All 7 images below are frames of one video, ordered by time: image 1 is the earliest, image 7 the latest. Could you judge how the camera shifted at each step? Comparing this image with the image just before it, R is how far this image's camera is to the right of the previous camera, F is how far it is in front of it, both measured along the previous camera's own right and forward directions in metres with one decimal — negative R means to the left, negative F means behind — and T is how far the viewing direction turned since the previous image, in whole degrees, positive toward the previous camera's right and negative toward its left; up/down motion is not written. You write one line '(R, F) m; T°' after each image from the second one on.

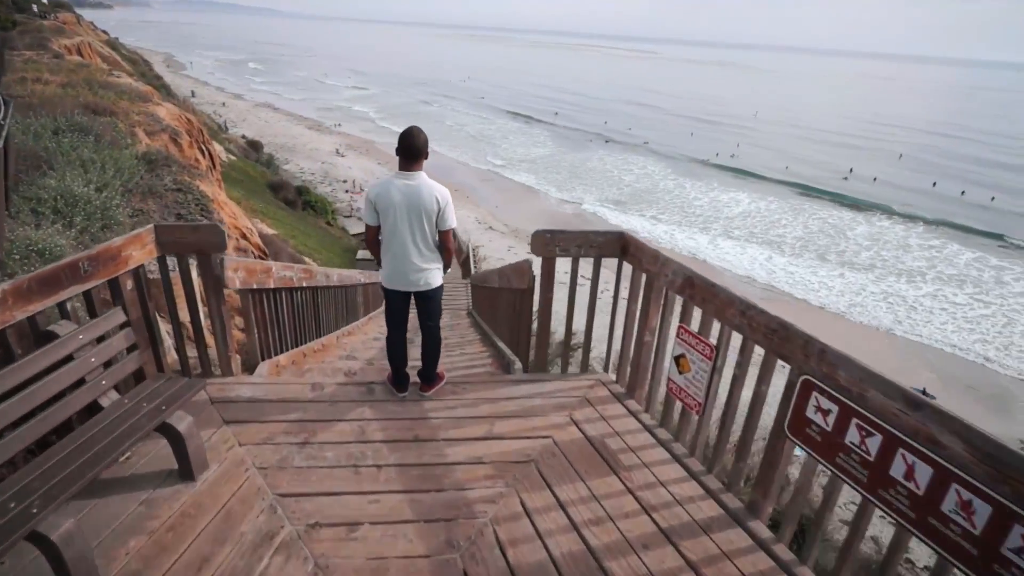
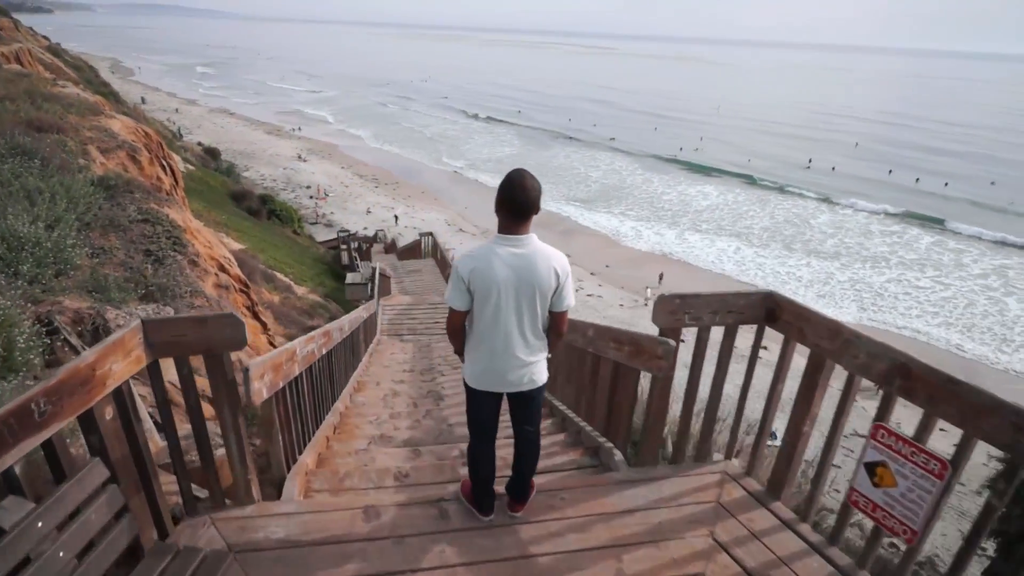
(-0.3, +0.4) m; +3°
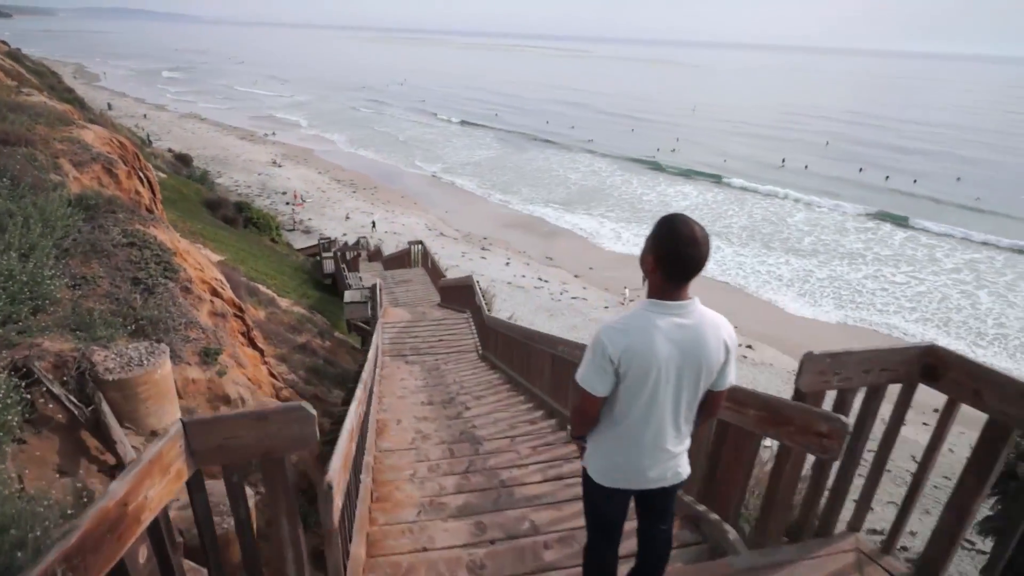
(-0.2, +0.2) m; +2°
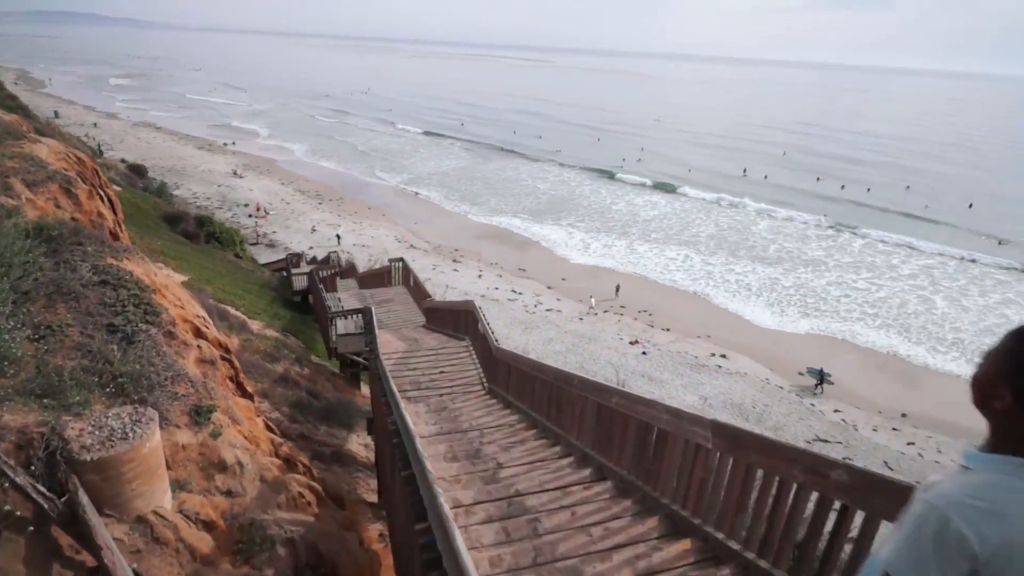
(-0.3, +0.3) m; +3°
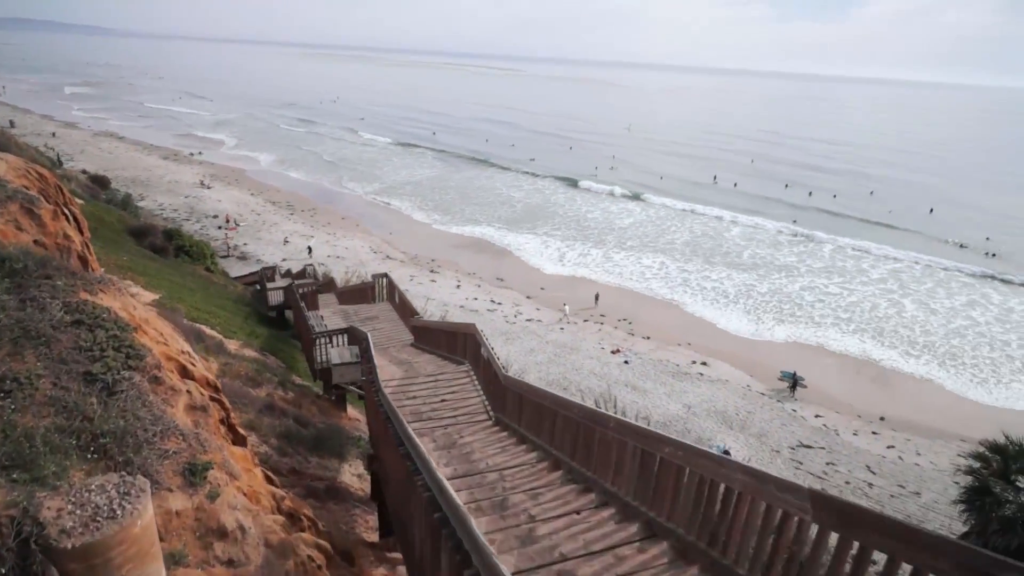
(-0.2, +0.2) m; +3°
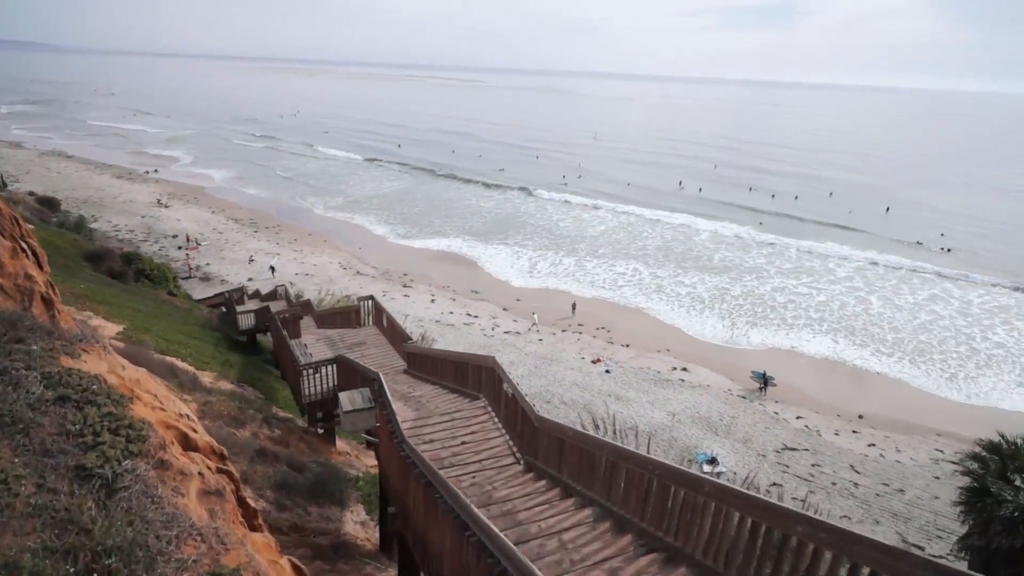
(-0.3, +0.3) m; +3°
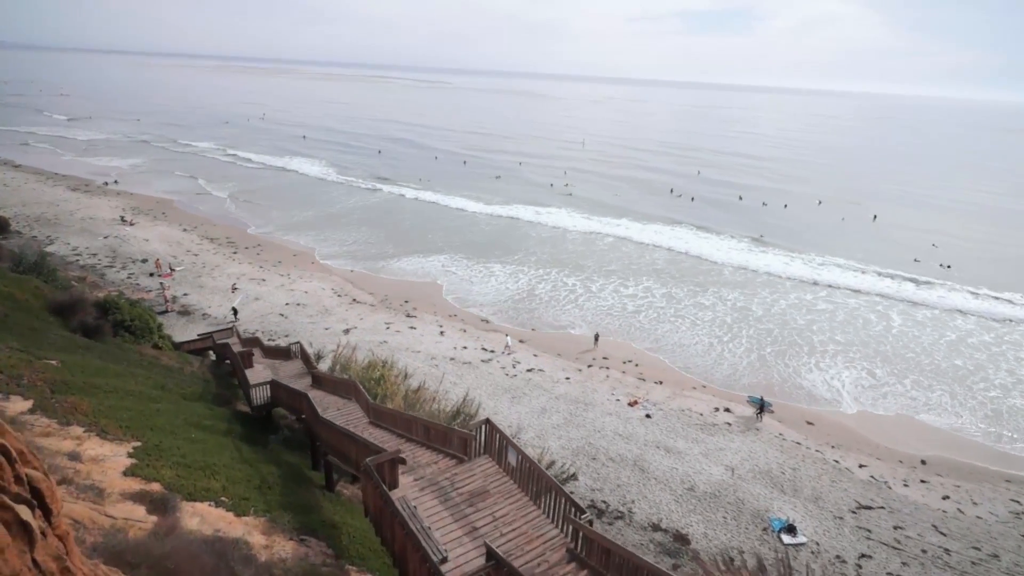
(-1.9, +2.1) m; +3°
